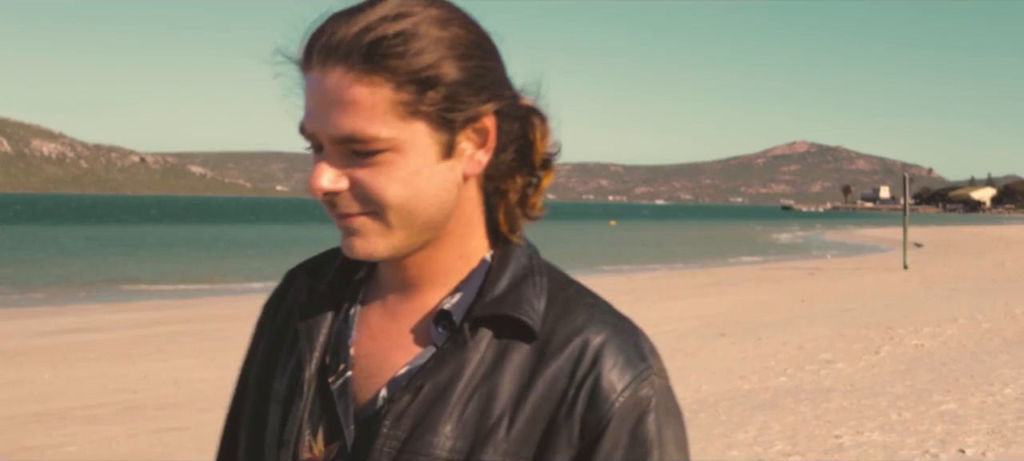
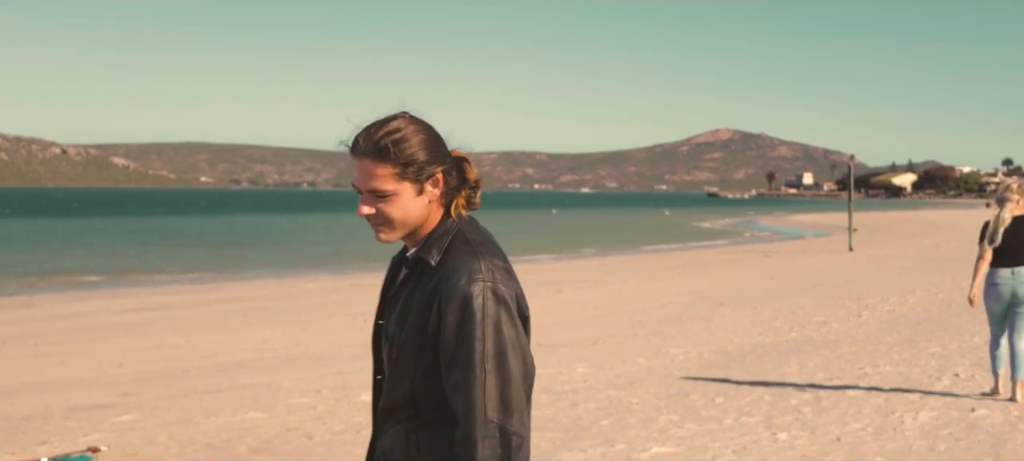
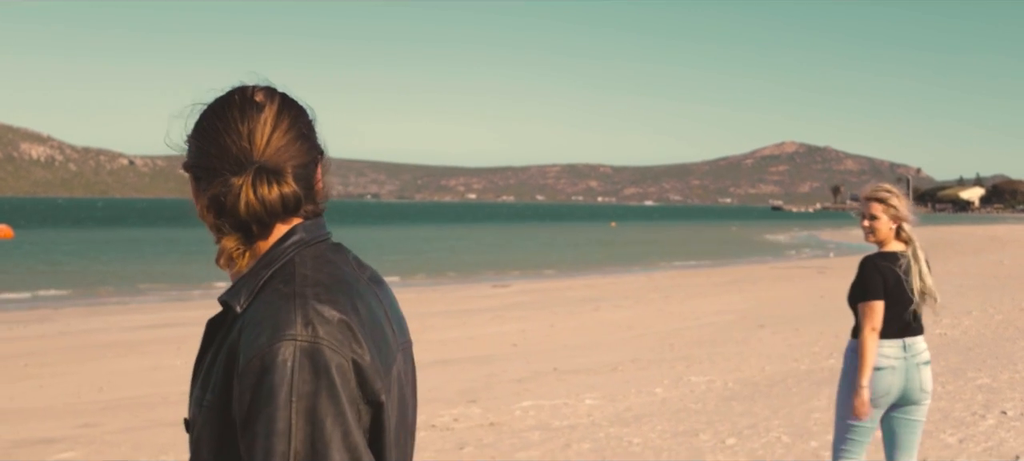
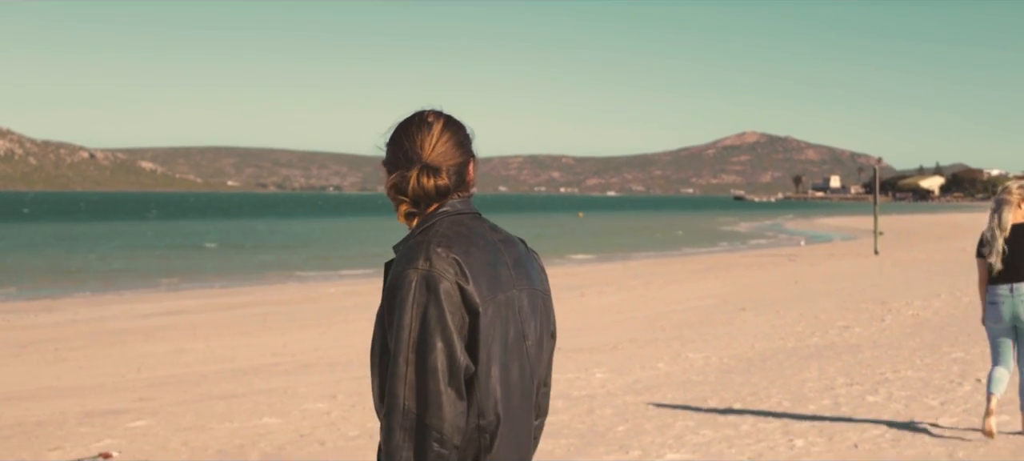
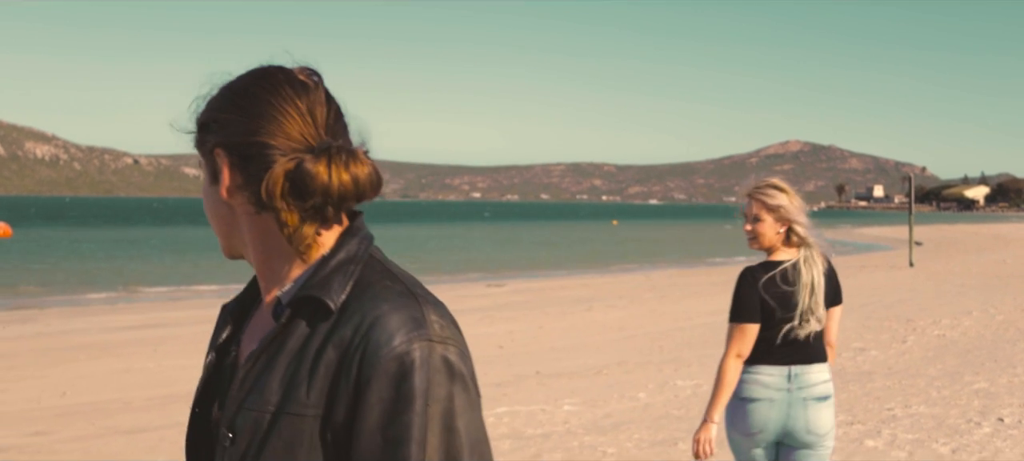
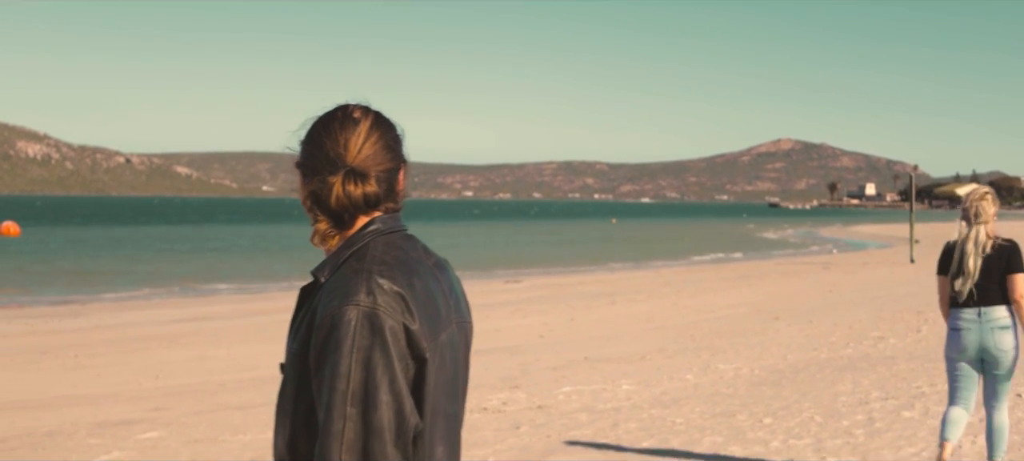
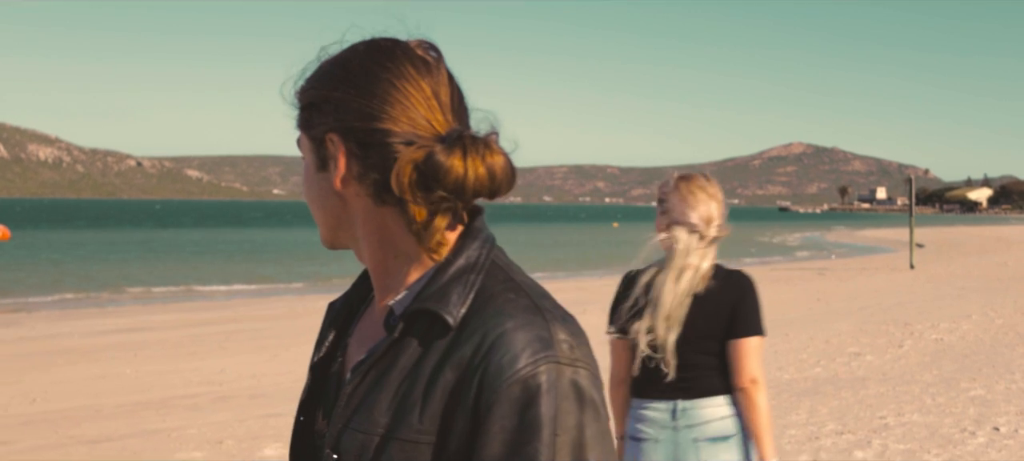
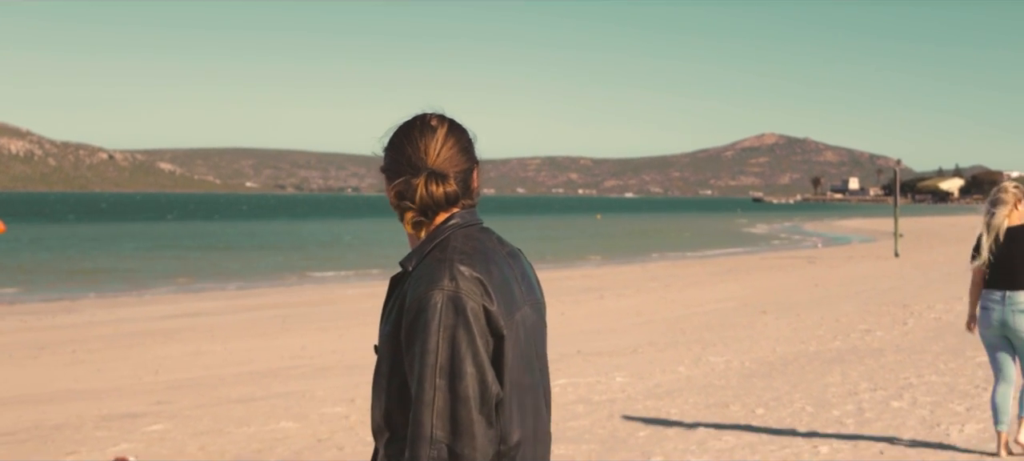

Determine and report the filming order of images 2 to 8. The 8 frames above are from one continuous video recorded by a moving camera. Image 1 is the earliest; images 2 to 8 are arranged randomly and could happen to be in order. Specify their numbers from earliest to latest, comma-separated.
7, 5, 3, 6, 8, 4, 2
